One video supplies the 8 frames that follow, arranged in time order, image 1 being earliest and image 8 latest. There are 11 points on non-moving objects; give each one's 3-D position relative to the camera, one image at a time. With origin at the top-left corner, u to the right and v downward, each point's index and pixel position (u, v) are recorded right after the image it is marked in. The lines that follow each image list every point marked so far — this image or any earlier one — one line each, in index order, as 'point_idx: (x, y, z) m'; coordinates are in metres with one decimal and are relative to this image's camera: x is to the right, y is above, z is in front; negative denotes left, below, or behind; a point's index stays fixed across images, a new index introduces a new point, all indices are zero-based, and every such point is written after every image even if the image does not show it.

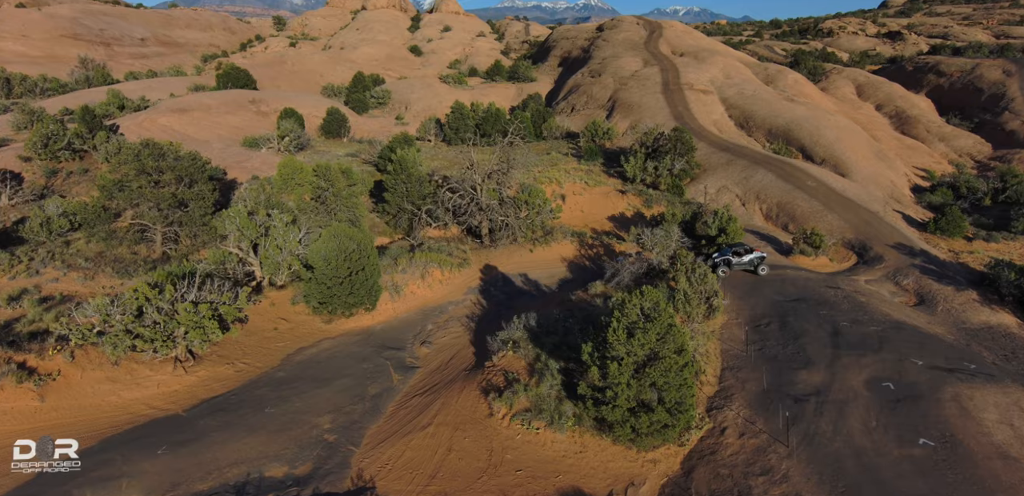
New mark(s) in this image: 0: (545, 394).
0: (+0.7, -3.9, +17.2) m
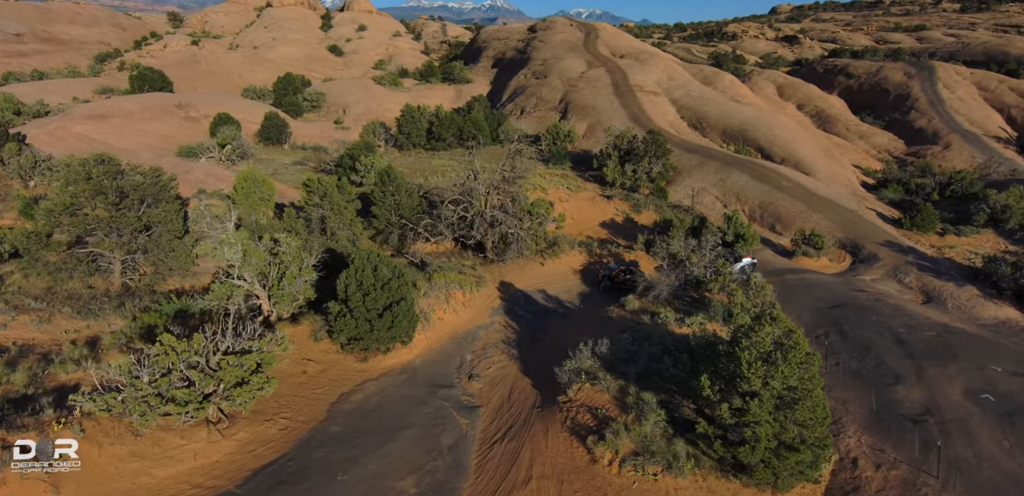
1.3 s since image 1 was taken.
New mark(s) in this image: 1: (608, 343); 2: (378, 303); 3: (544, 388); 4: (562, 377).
0: (+3.3, -4.5, +15.6) m
1: (+2.9, -2.8, +19.0) m
2: (-4.1, -1.7, +19.6) m
3: (+0.9, -4.1, +19.2) m
4: (+1.4, -3.7, +18.6) m
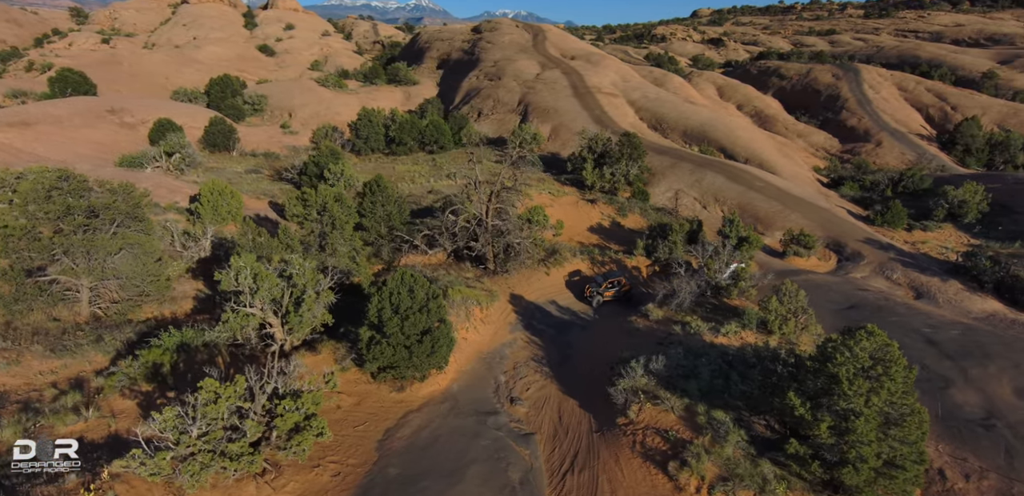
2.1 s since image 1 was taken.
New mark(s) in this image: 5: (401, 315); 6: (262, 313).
0: (+5.1, -4.8, +14.9) m
1: (+4.3, -3.1, +18.2) m
2: (-2.7, -2.2, +18.0) m
3: (+2.4, -4.5, +18.2) m
4: (+2.9, -4.1, +17.6) m
5: (-3.2, -1.9, +18.1) m
6: (-7.5, -1.9, +19.3) m
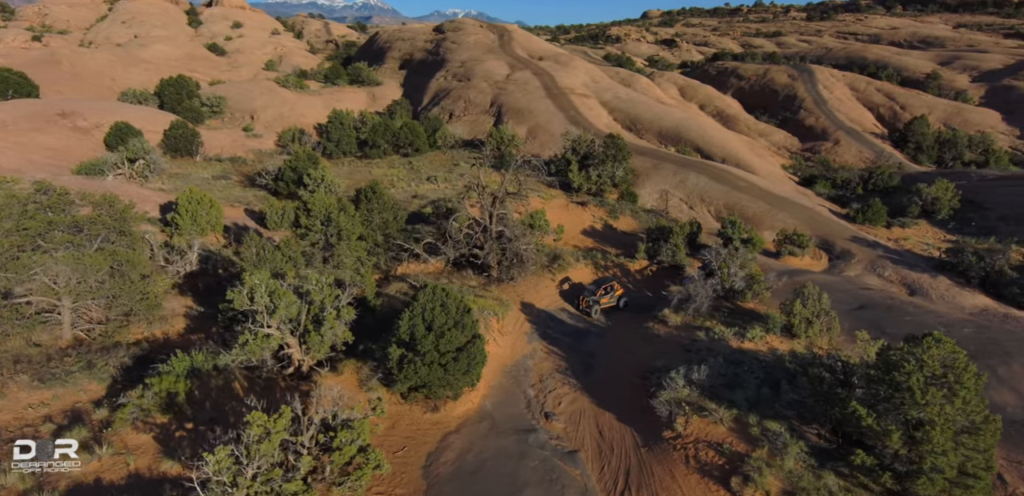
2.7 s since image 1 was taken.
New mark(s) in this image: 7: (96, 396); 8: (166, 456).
0: (+6.5, -5.0, +14.5) m
1: (+5.4, -3.3, +17.8) m
2: (-1.6, -2.6, +17.1) m
3: (+3.4, -4.8, +17.7) m
4: (+4.0, -4.3, +17.1) m
5: (-2.1, -2.2, +17.2) m
6: (-6.5, -2.4, +18.0) m
7: (-12.4, -4.4, +19.1) m
8: (-8.0, -4.8, +15.1) m
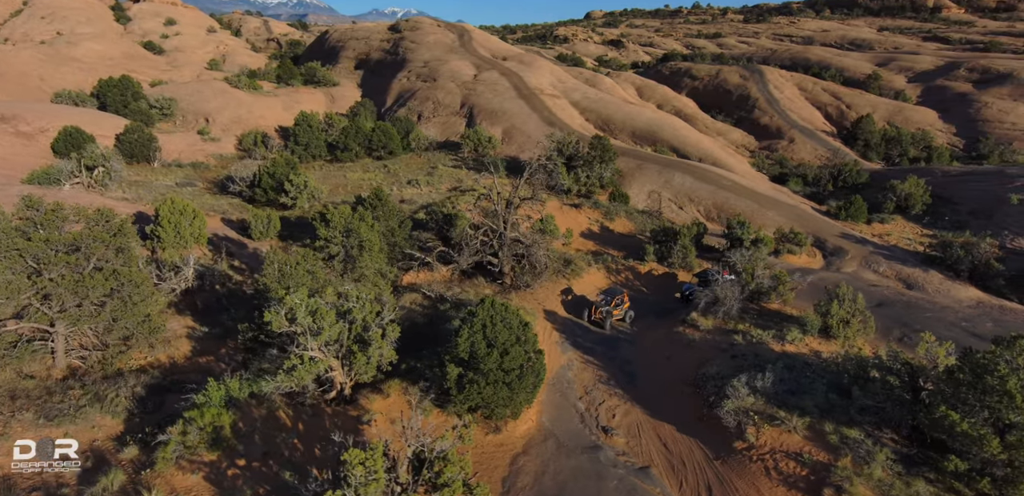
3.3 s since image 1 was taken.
0: (+8.4, -5.1, +14.4) m
1: (+7.0, -3.5, +17.5) m
2: (0.0, -2.9, +16.3) m
3: (+5.1, -5.0, +17.3) m
4: (+5.7, -4.5, +16.8) m
5: (-0.4, -2.5, +16.3) m
6: (-4.9, -2.8, +16.7) m
7: (-10.8, -4.9, +17.3) m
8: (-6.1, -5.3, +13.7) m
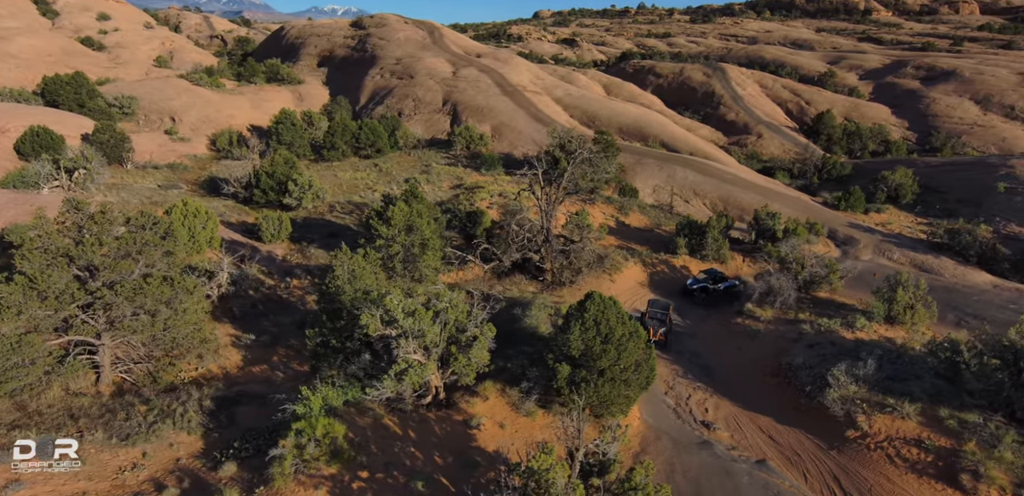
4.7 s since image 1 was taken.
0: (+11.4, -4.7, +14.6) m
1: (+9.7, -3.1, +17.6) m
2: (+2.9, -2.7, +15.8) m
3: (+7.9, -4.7, +17.2) m
4: (+8.5, -4.2, +16.7) m
5: (+2.4, -2.4, +15.7) m
6: (-2.1, -2.7, +15.9) m
7: (-7.9, -5.0, +16.0) m
8: (-3.0, -5.2, +12.8) m
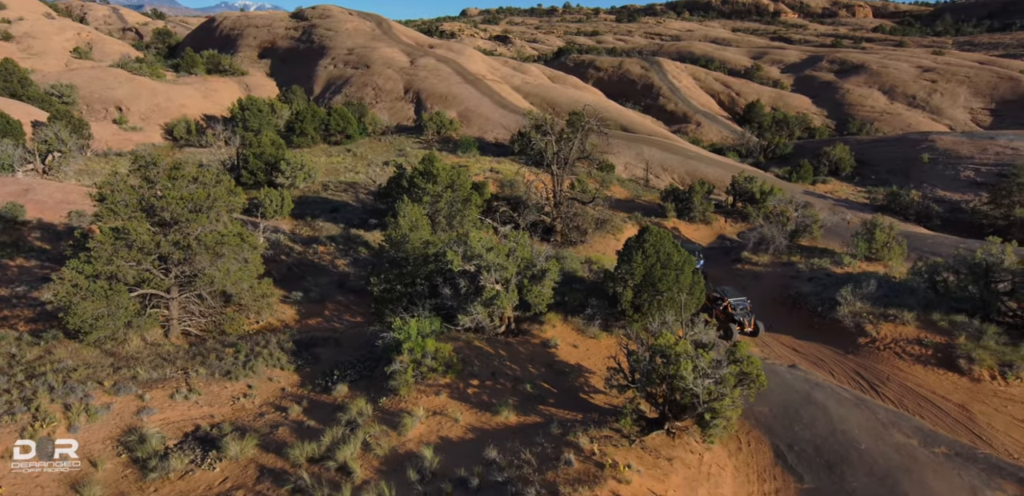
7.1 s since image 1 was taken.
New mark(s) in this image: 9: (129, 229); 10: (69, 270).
0: (+13.5, -2.7, +17.9) m
1: (+11.4, -1.2, +20.7) m
2: (+4.8, -0.9, +18.2) m
3: (+9.7, -2.8, +20.1) m
4: (+10.3, -2.3, +19.7) m
5: (+4.3, -0.6, +18.1) m
6: (-0.1, -1.1, +17.7) m
7: (-5.9, -3.6, +17.2) m
8: (-0.6, -3.7, +14.5) m
9: (-10.9, +0.5, +18.0) m
10: (-12.3, -0.6, +17.8) m
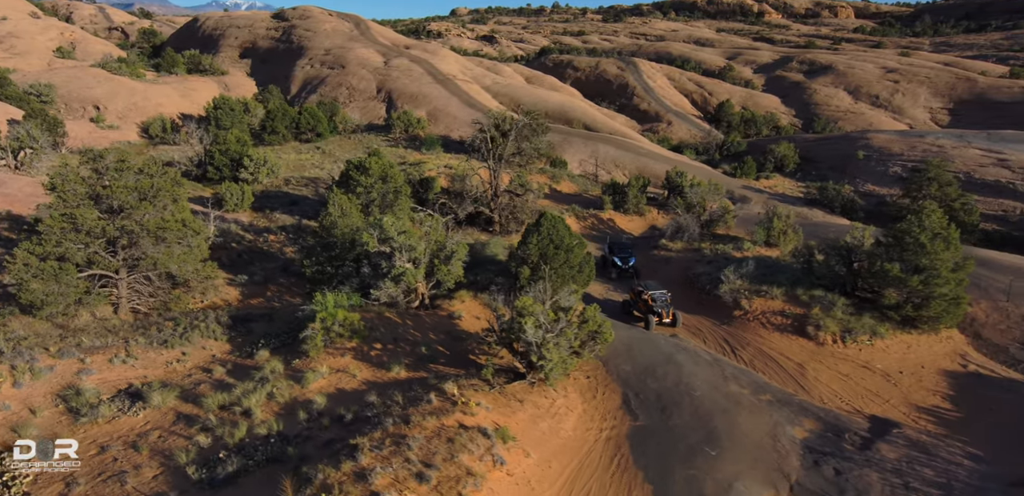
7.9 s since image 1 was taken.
0: (+10.7, -2.2, +20.2) m
1: (+8.6, -0.6, +23.0) m
2: (+2.0, -0.4, +20.4) m
3: (+6.9, -2.2, +22.4) m
4: (+7.5, -1.7, +22.0) m
5: (+1.5, -0.1, +20.3) m
6: (-2.9, -0.6, +19.8) m
7: (-8.7, -3.0, +19.3) m
8: (-3.4, -3.1, +16.7) m
9: (-13.7, +1.0, +20.0) m
10: (-15.1, -0.1, +19.8) m
